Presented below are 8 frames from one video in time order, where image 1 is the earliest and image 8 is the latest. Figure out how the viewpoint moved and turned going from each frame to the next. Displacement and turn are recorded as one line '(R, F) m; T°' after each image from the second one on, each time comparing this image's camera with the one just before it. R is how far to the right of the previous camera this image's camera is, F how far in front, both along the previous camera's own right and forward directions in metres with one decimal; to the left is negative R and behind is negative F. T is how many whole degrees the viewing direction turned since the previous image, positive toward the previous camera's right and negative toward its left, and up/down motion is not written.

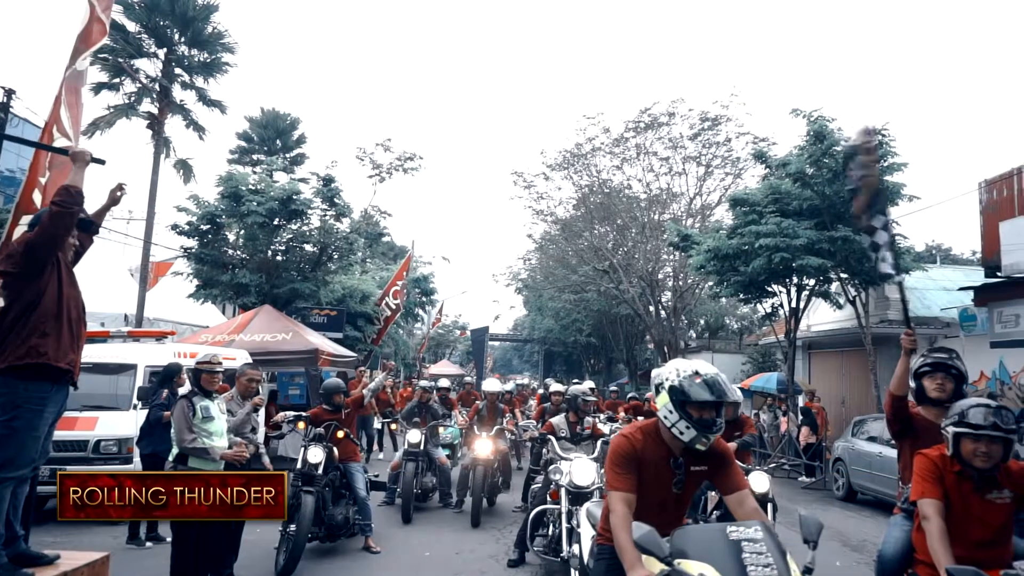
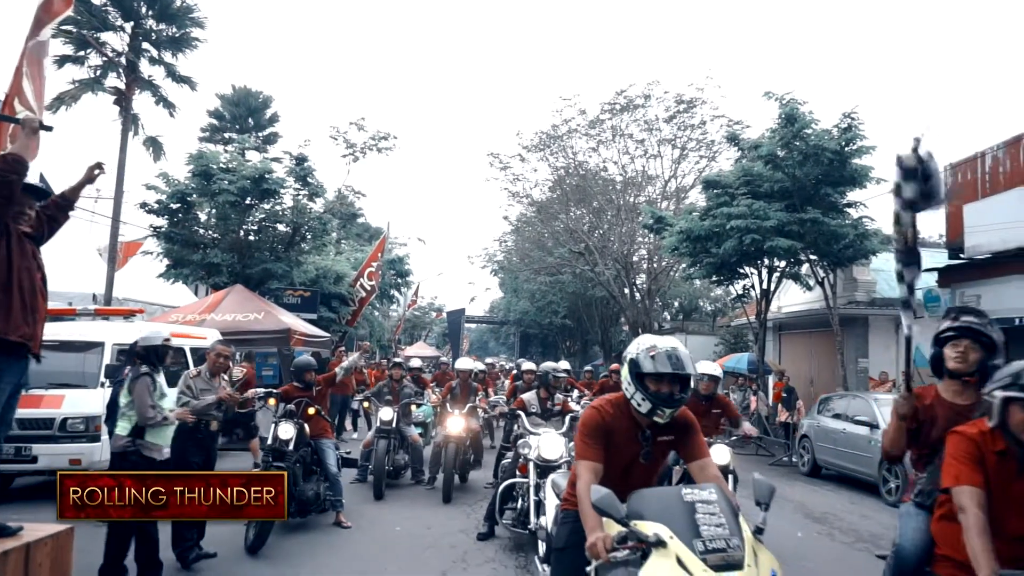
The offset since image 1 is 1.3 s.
(+0.1, 0.0) m; +2°
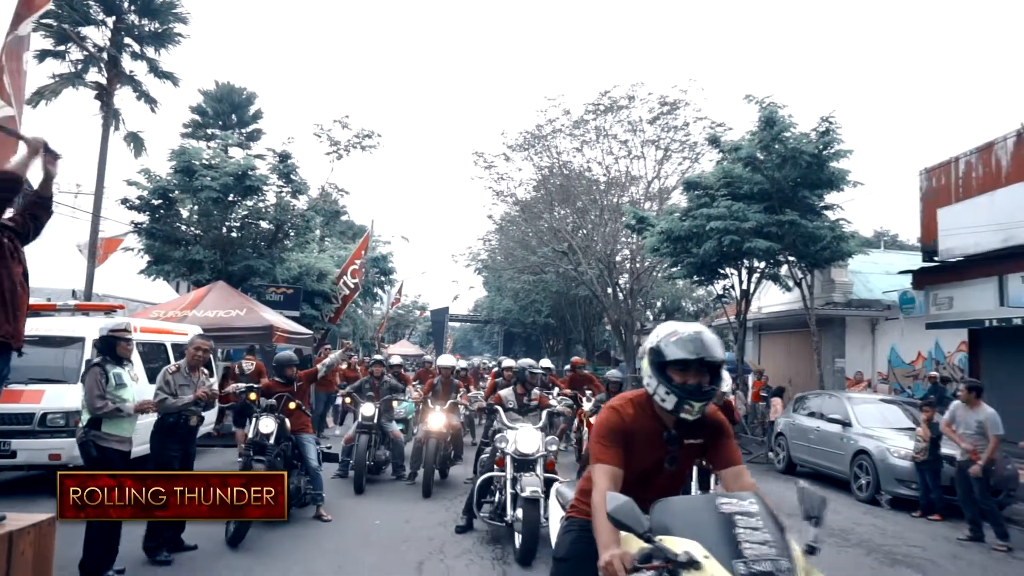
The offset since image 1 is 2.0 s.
(0.0, -0.1) m; +1°
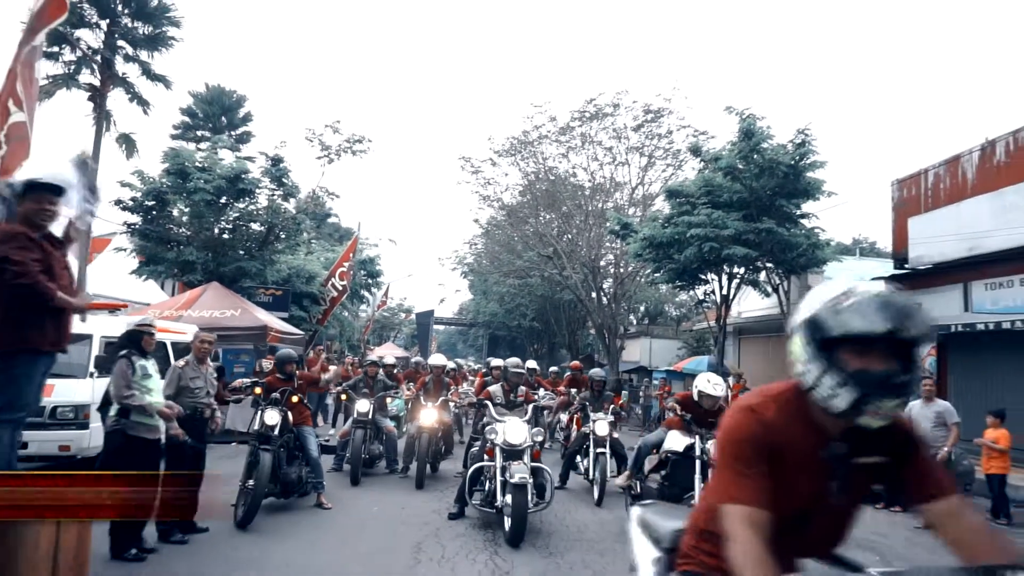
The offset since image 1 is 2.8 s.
(-0.1, -0.5) m; +1°
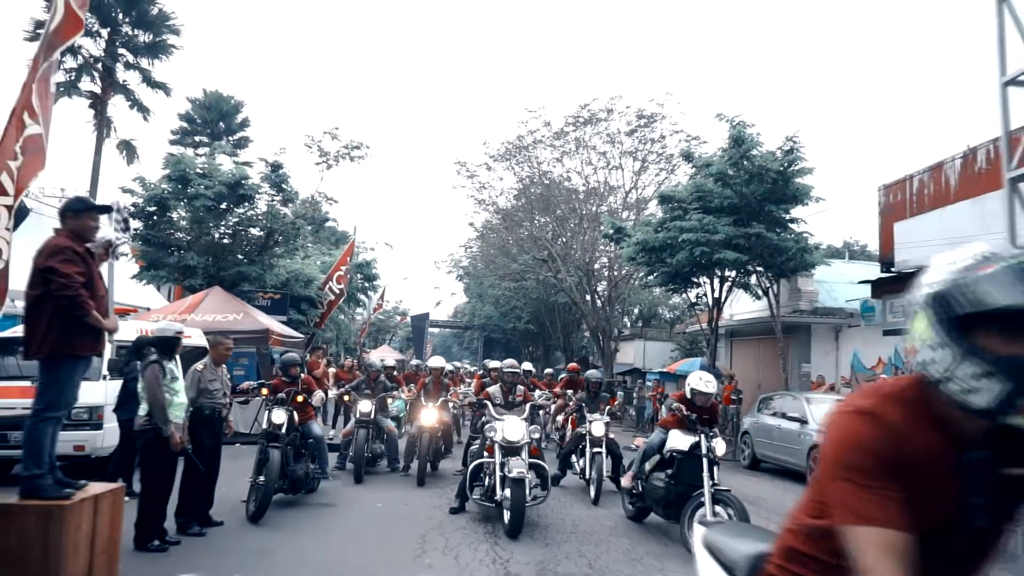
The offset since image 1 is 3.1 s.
(0.0, -0.4) m; 0°
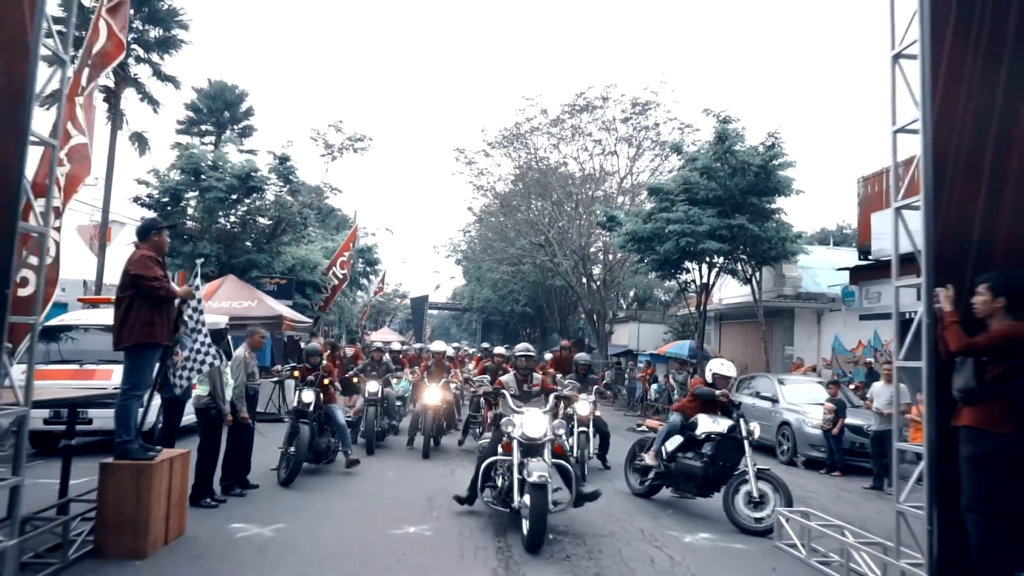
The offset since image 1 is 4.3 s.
(0.0, -1.1) m; 0°
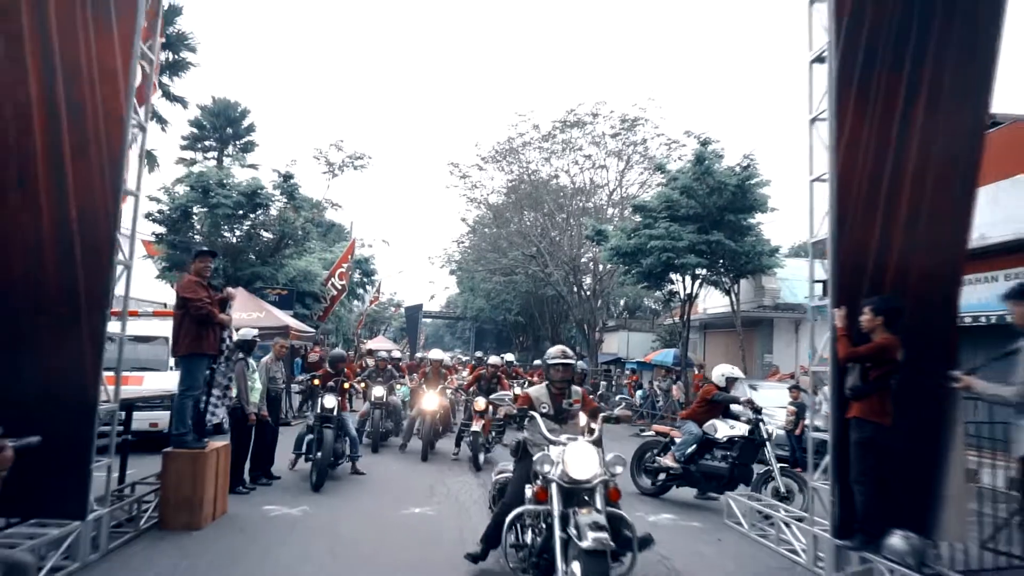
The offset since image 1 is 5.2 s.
(0.0, -1.2) m; 0°
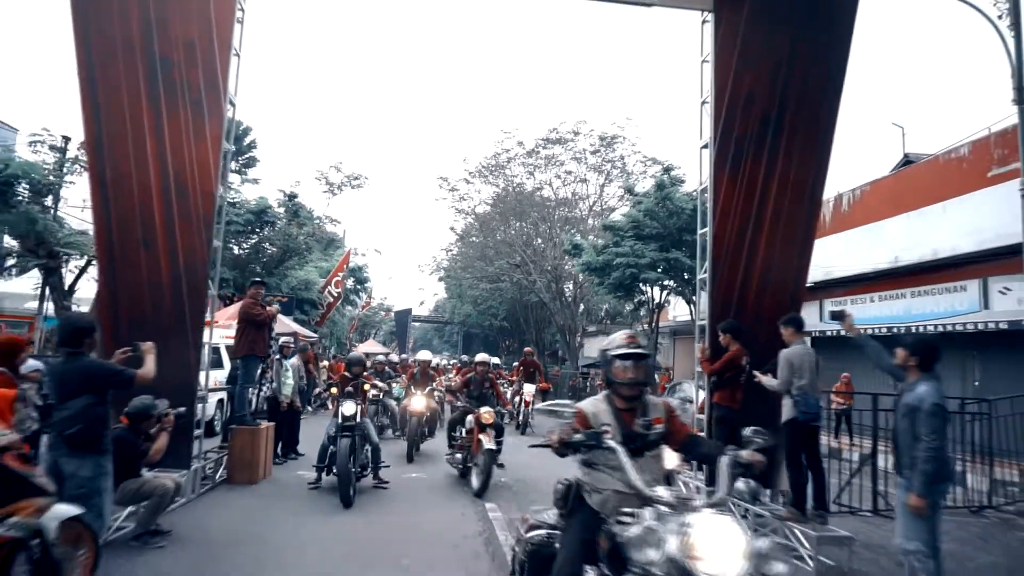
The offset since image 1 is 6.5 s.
(+0.2, -2.5) m; +1°
